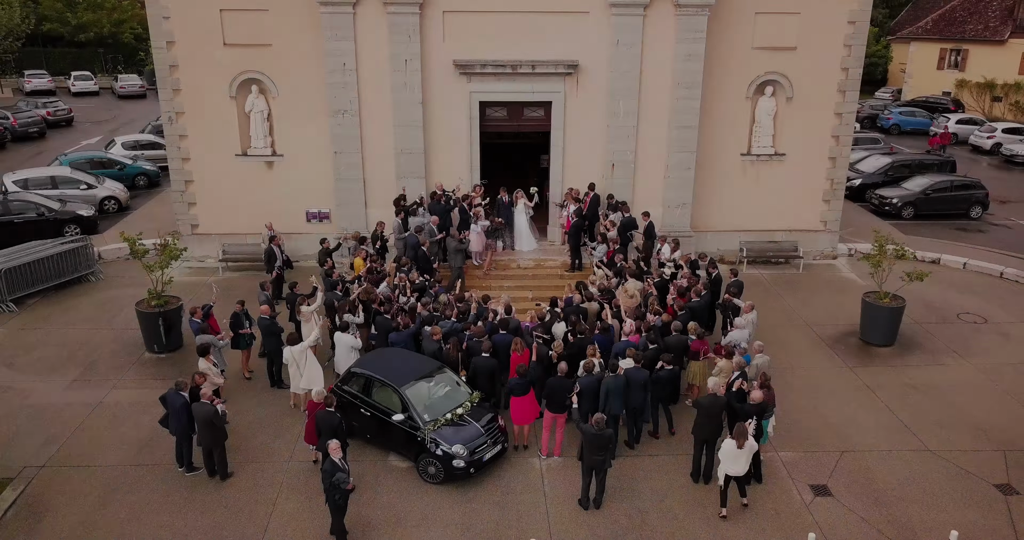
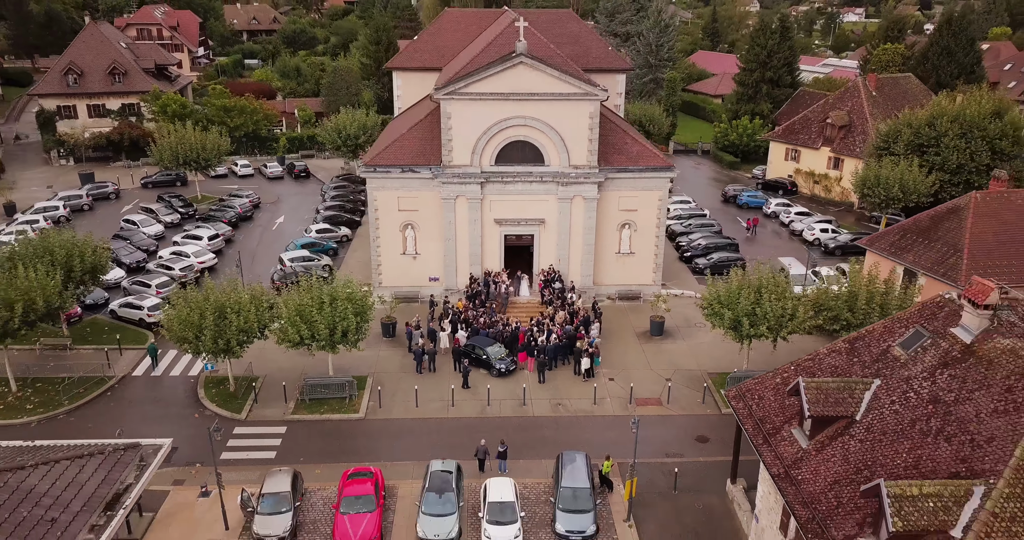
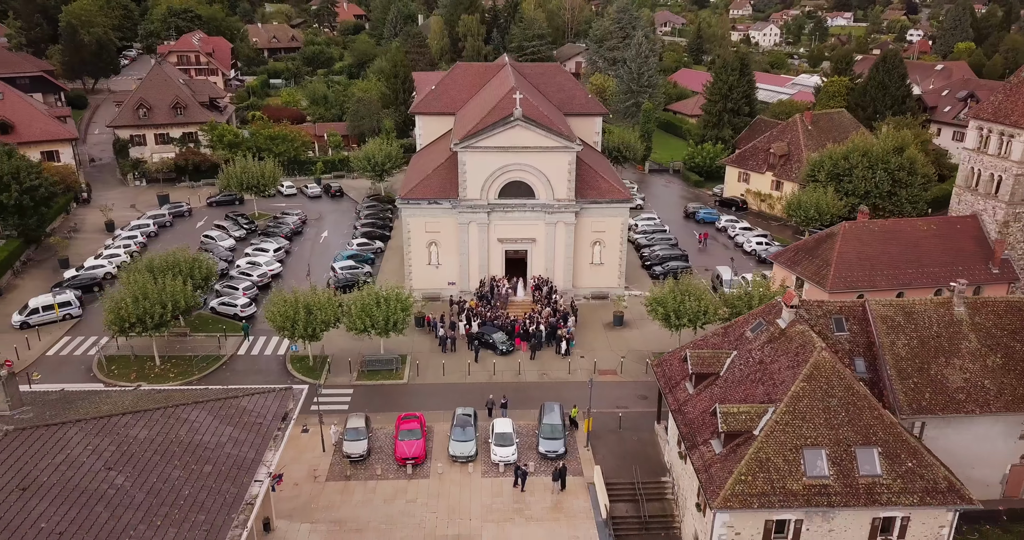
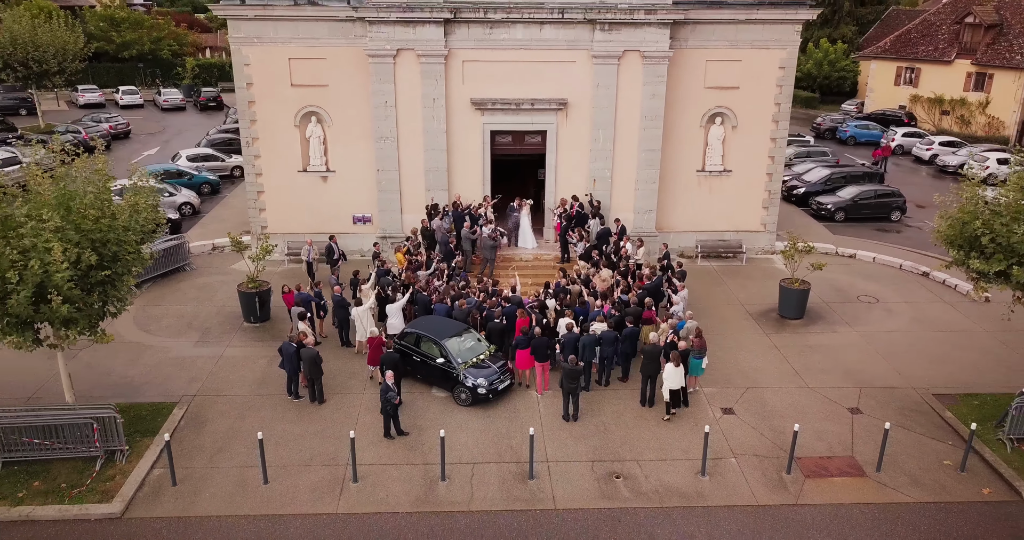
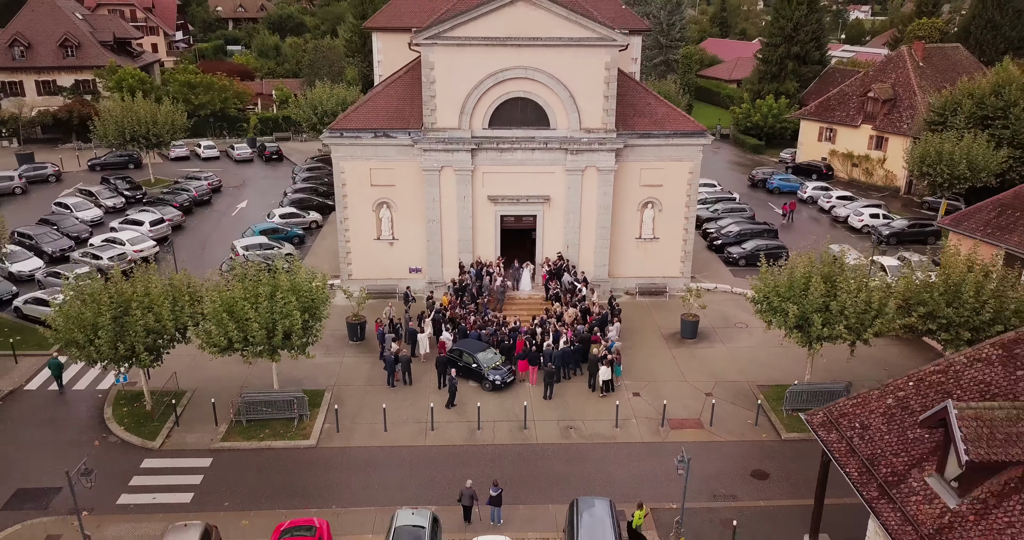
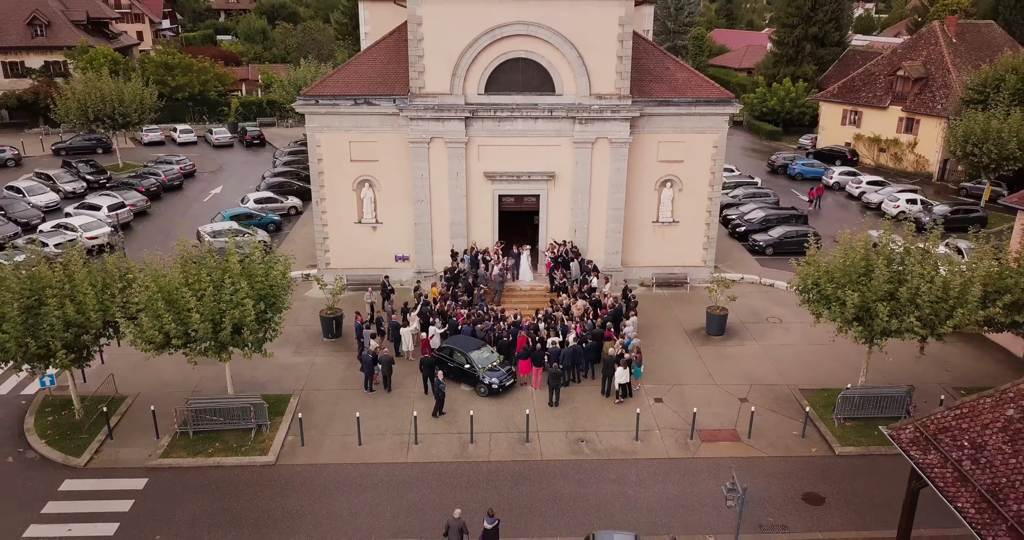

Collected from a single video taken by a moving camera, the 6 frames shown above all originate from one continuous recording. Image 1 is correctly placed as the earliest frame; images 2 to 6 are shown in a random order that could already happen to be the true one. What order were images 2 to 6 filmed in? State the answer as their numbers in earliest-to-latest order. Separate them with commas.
4, 6, 5, 2, 3
